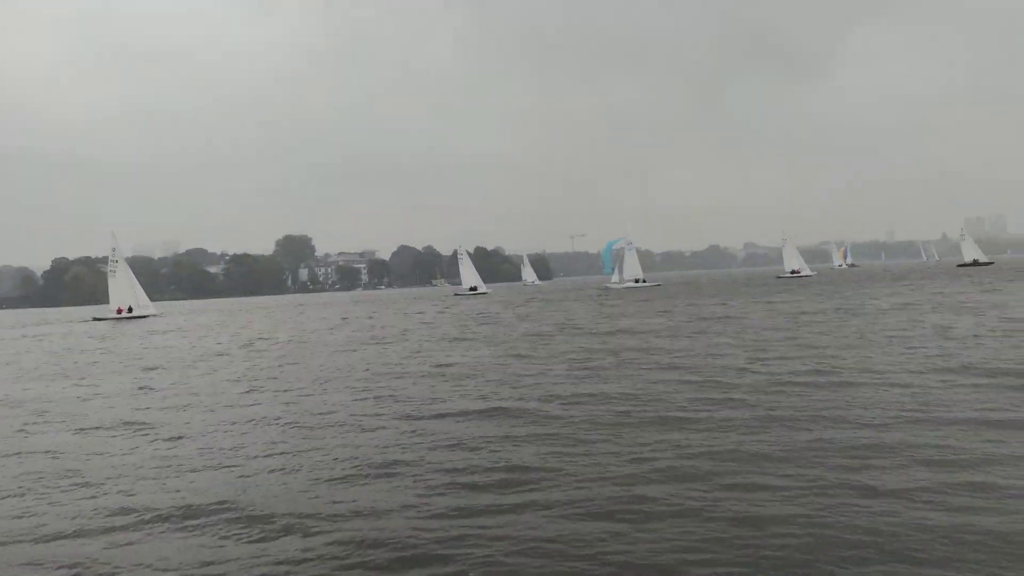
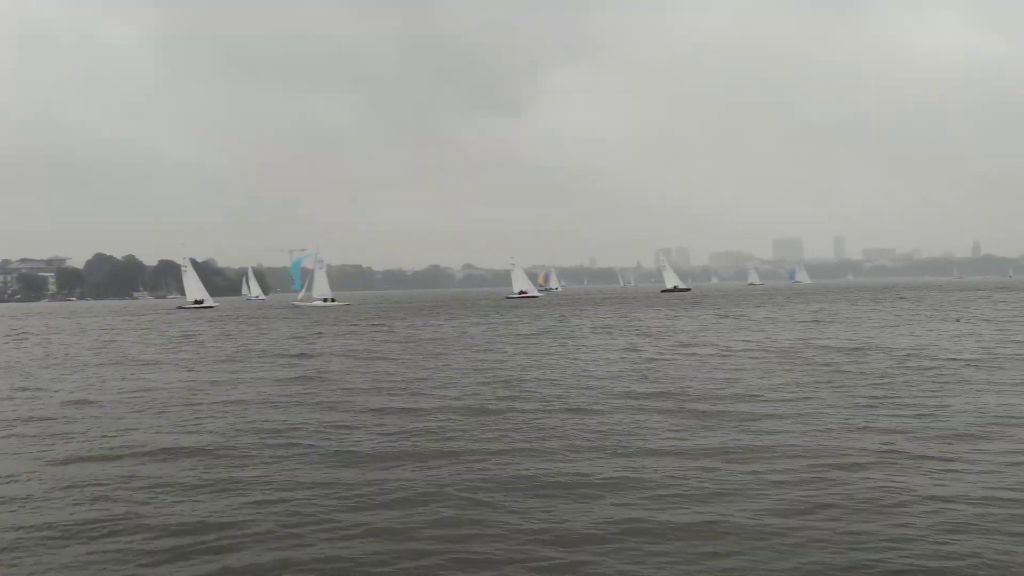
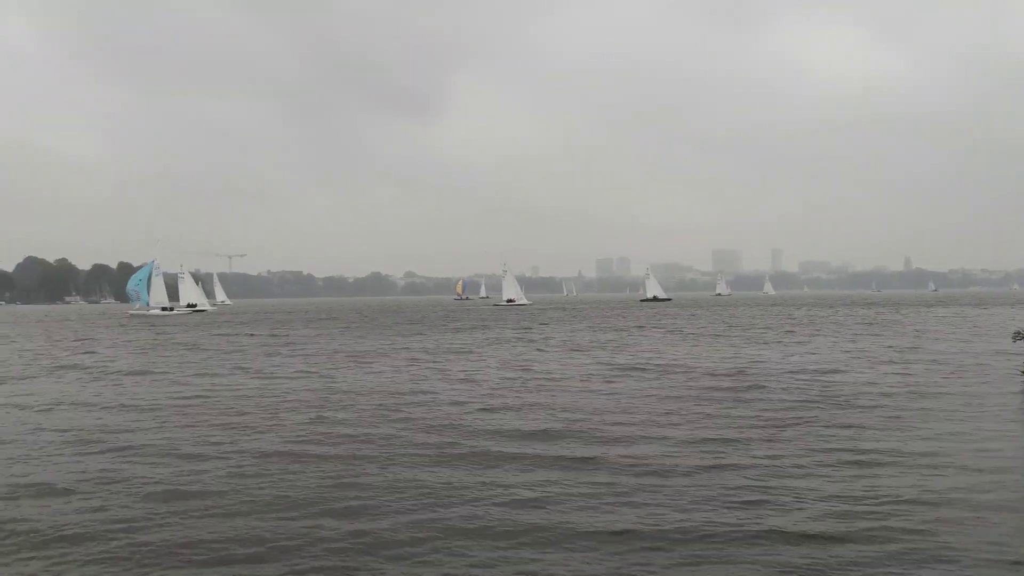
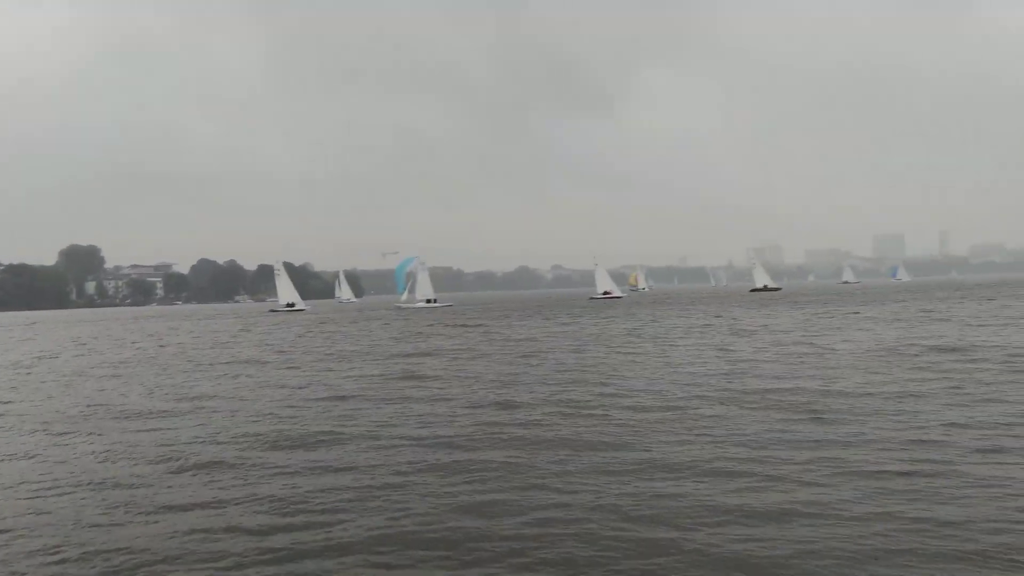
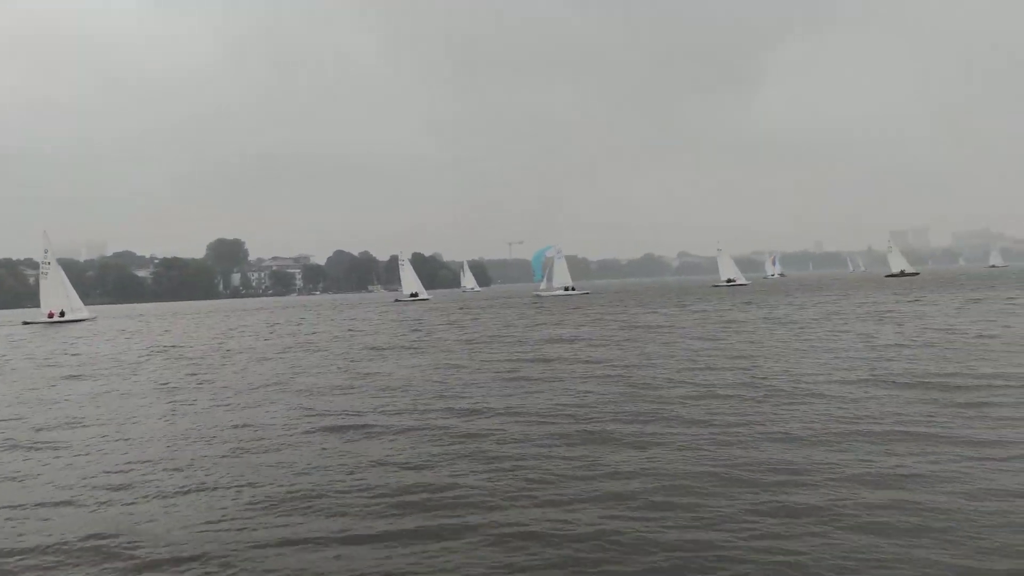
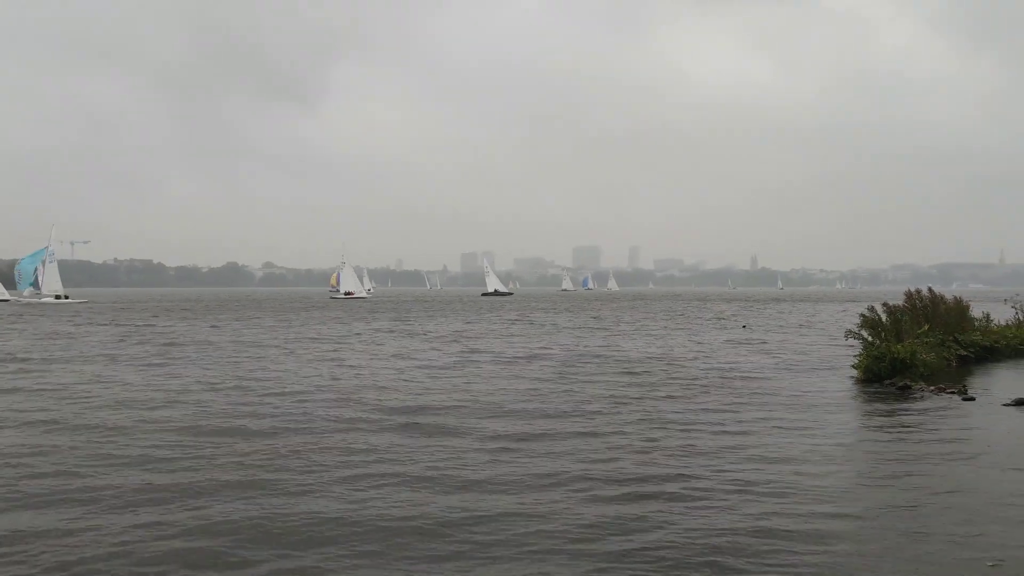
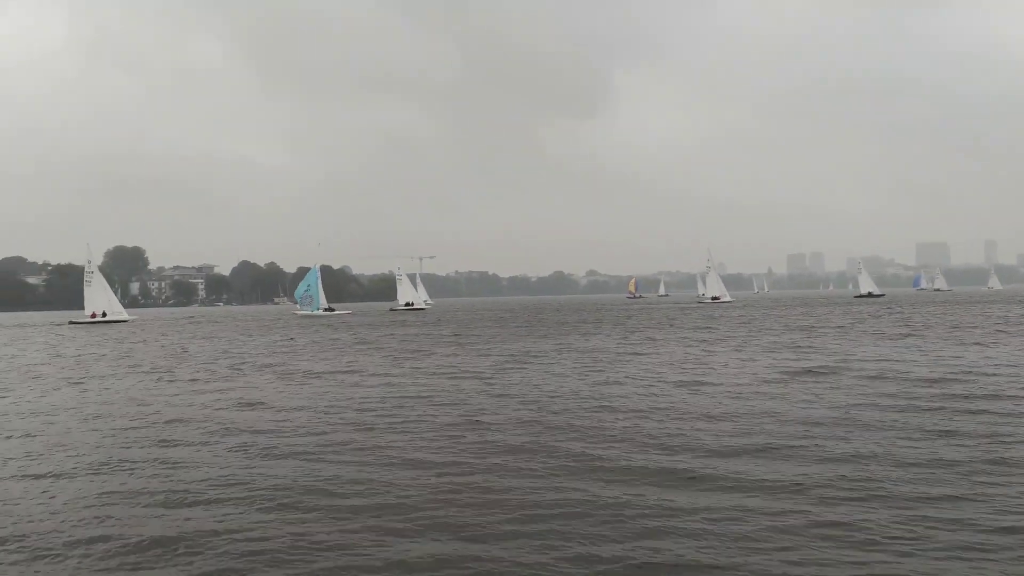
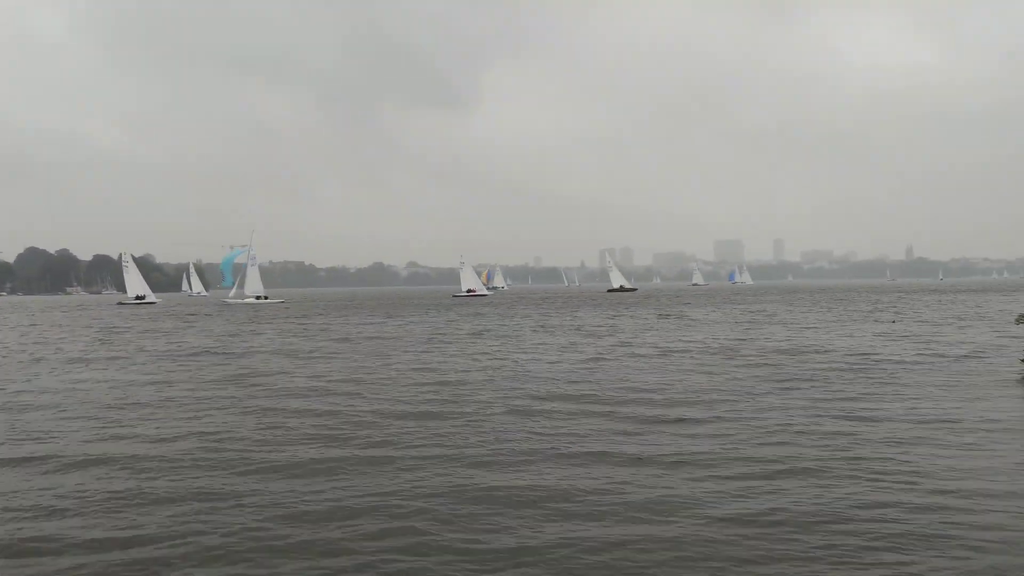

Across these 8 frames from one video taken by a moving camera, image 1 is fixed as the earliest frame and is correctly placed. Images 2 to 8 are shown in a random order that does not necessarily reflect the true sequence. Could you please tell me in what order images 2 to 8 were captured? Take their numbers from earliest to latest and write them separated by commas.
5, 4, 2, 8, 6, 3, 7
